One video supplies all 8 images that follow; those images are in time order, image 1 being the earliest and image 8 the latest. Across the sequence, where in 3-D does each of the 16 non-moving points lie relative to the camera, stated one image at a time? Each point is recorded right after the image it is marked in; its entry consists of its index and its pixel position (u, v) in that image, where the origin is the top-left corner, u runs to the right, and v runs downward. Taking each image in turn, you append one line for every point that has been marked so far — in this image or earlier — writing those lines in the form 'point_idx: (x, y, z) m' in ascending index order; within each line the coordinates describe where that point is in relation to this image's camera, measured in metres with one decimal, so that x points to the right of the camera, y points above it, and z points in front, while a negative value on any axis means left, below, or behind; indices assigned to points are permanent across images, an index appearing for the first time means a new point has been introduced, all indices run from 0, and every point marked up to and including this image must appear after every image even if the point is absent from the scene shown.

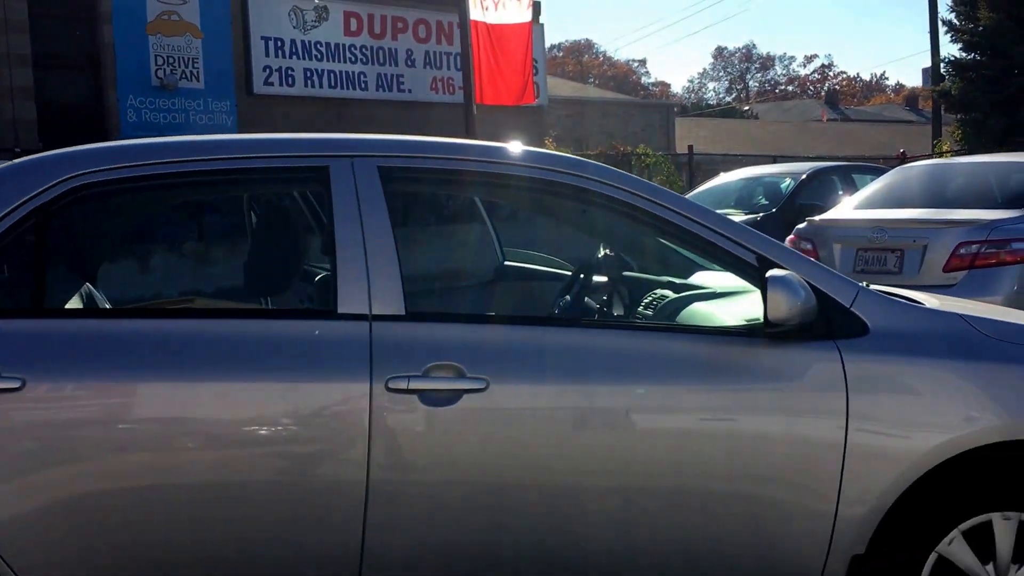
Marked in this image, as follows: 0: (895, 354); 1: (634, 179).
0: (+0.9, -0.2, +2.9) m
1: (+0.3, +0.3, +3.0) m
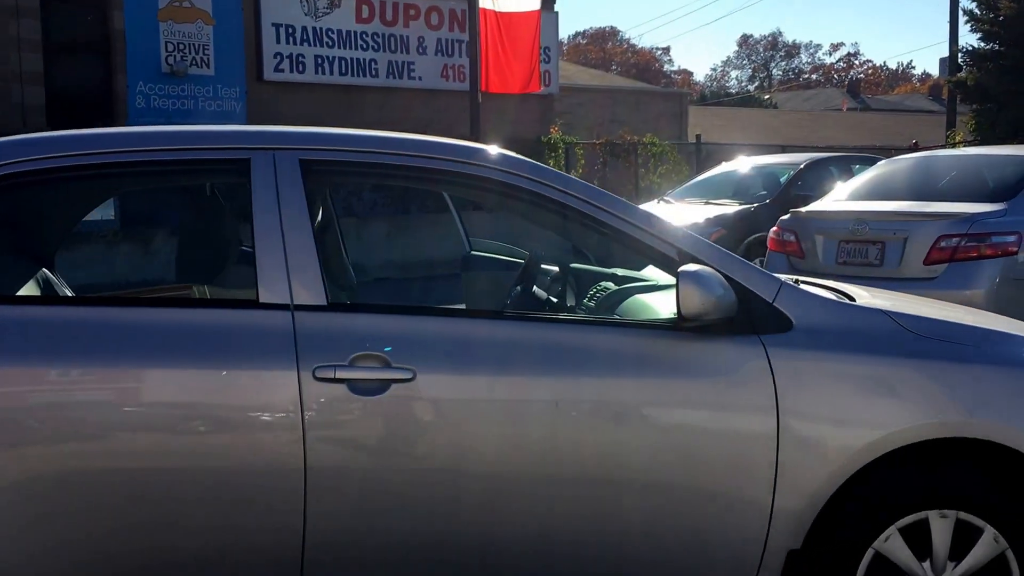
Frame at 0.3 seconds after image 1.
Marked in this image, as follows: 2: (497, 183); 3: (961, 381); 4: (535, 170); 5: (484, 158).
0: (+0.7, -0.2, +2.9) m
1: (+0.1, +0.3, +3.0) m
2: (0.0, +0.3, +3.0) m
3: (+1.1, -0.2, +3.0) m
4: (+0.1, +0.3, +3.0) m
5: (-0.1, +0.3, +3.0) m
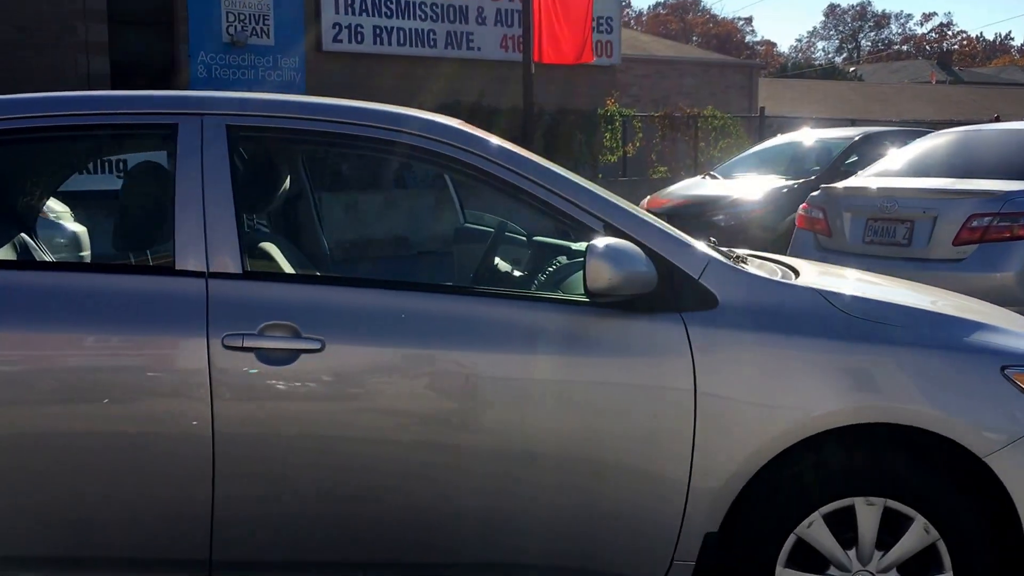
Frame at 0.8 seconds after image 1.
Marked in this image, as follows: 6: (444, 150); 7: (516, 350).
0: (+0.5, -0.1, +2.9) m
1: (0.0, +0.3, +3.0) m
2: (-0.2, +0.3, +3.0) m
3: (+0.9, -0.2, +2.9) m
4: (-0.1, +0.4, +3.0) m
5: (-0.2, +0.4, +3.0) m
6: (-0.2, +0.3, +3.0) m
7: (0.0, -0.1, +2.8) m
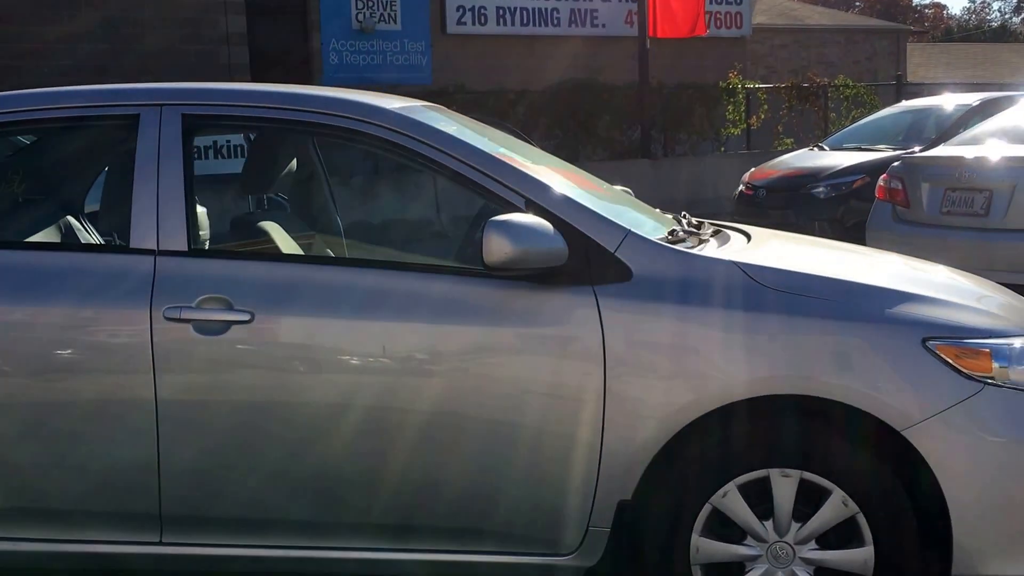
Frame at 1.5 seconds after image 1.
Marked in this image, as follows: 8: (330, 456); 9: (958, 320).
0: (+0.4, 0.0, +2.9) m
1: (-0.2, +0.4, +3.1) m
2: (-0.4, +0.4, +3.1) m
3: (+0.7, -0.1, +2.9) m
4: (-0.3, +0.4, +3.1) m
5: (-0.4, +0.5, +3.2) m
6: (-0.4, +0.4, +3.1) m
7: (-0.2, -0.1, +2.9) m
8: (-0.4, -0.4, +3.0) m
9: (+1.1, -0.1, +3.0) m
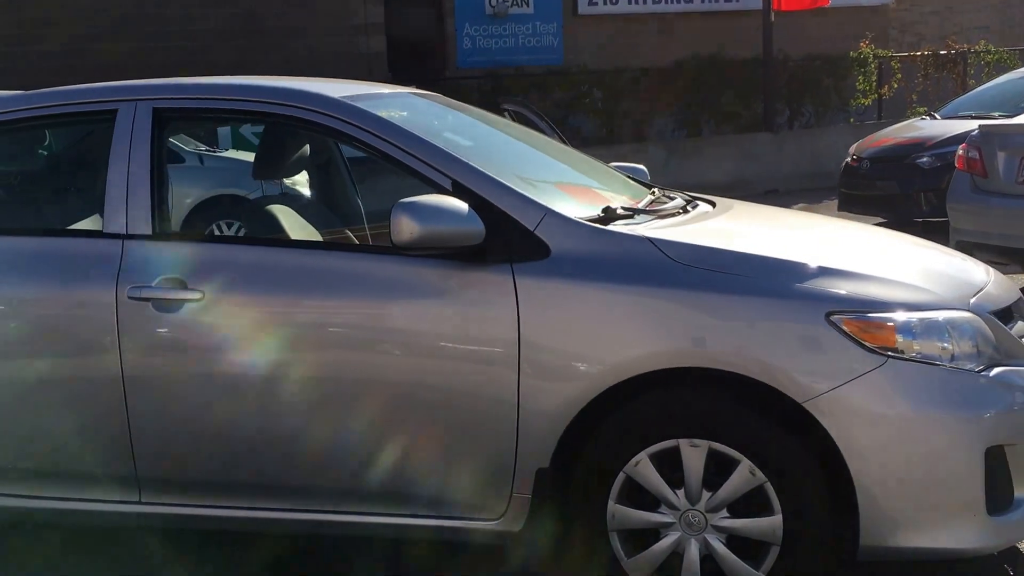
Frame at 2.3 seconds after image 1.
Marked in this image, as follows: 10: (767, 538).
0: (+0.2, 0.0, +3.0) m
1: (-0.4, +0.5, +3.3) m
2: (-0.5, +0.4, +3.3) m
3: (+0.5, -0.1, +2.9) m
4: (-0.4, +0.5, +3.3) m
5: (-0.6, +0.5, +3.4) m
6: (-0.5, +0.5, +3.3) m
7: (-0.4, 0.0, +3.1) m
8: (-0.6, -0.3, +3.2) m
9: (+0.9, 0.0, +3.0) m
10: (+0.6, -0.6, +2.9) m
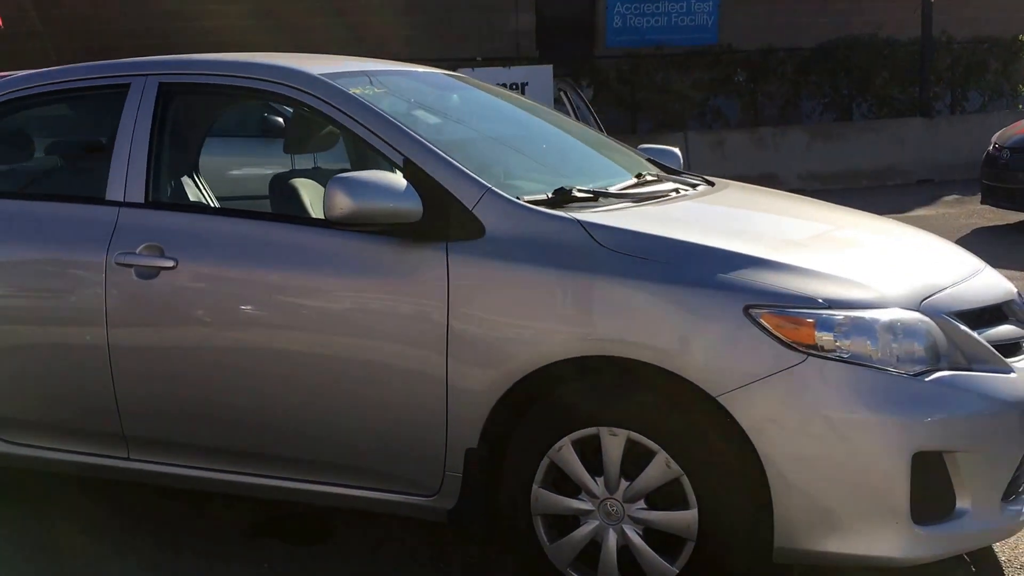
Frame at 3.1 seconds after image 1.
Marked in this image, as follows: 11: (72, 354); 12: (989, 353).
0: (0.0, +0.1, +3.0) m
1: (-0.5, +0.5, +3.4) m
2: (-0.6, +0.5, +3.4) m
3: (+0.3, 0.0, +2.9) m
4: (-0.5, +0.6, +3.4) m
5: (-0.6, +0.6, +3.5) m
6: (-0.6, +0.5, +3.4) m
7: (-0.5, 0.0, +3.2) m
8: (-0.7, -0.3, +3.3) m
9: (+0.7, 0.0, +2.8) m
10: (+0.4, -0.6, +2.9) m
11: (-1.2, -0.2, +3.5) m
12: (+1.2, -0.2, +3.0) m
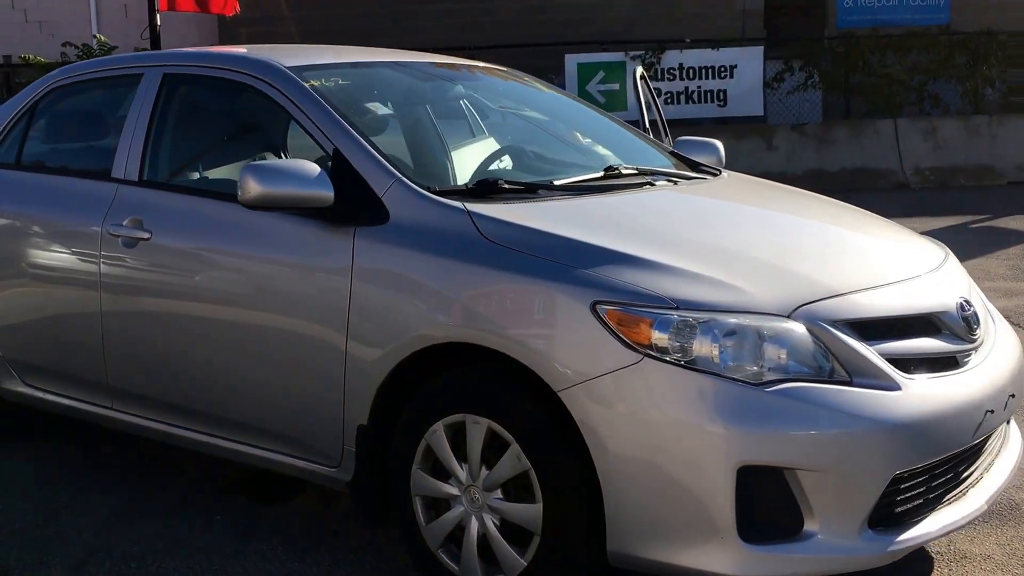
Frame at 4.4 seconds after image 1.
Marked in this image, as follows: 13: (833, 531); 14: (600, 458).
0: (-0.3, +0.1, +3.1) m
1: (-0.6, +0.6, +3.6) m
2: (-0.7, +0.6, +3.6) m
3: (0.0, 0.0, +2.9) m
4: (-0.7, +0.6, +3.6) m
5: (-0.8, +0.7, +3.7) m
6: (-0.7, +0.6, +3.6) m
7: (-0.7, +0.1, +3.4) m
8: (-0.9, -0.2, +3.6) m
9: (+0.3, 0.0, +2.8) m
10: (+0.1, -0.6, +2.9) m
11: (-1.3, -0.1, +3.9) m
12: (+0.8, -0.2, +2.8) m
13: (+0.7, -0.5, +2.7) m
14: (+0.2, -0.4, +2.7) m
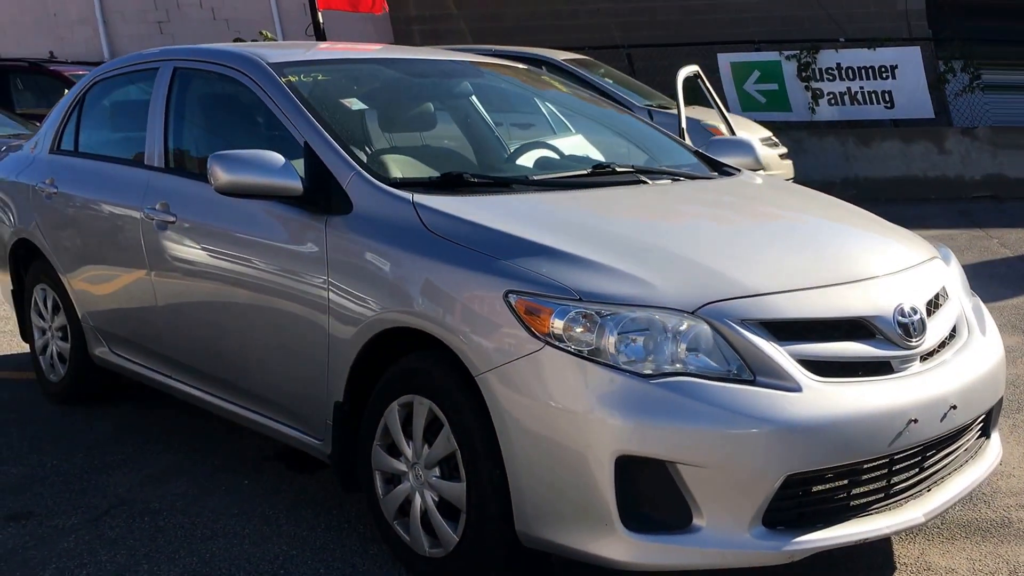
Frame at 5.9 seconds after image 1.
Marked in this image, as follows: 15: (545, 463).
0: (-0.4, +0.1, +3.3) m
1: (-0.6, +0.7, +3.8) m
2: (-0.7, +0.6, +3.9) m
3: (-0.2, 0.0, +3.1) m
4: (-0.7, +0.7, +3.9) m
5: (-0.7, +0.7, +4.0) m
6: (-0.7, +0.7, +3.9) m
7: (-0.8, +0.2, +3.7) m
8: (-1.0, -0.1, +3.9) m
9: (+0.1, 0.0, +2.9) m
10: (-0.1, -0.5, +3.0) m
11: (-1.3, 0.0, +4.3) m
12: (+0.6, -0.2, +2.8) m
13: (+0.5, -0.5, +2.7) m
14: (0.0, -0.4, +2.9) m
15: (+0.1, -0.4, +2.8) m
